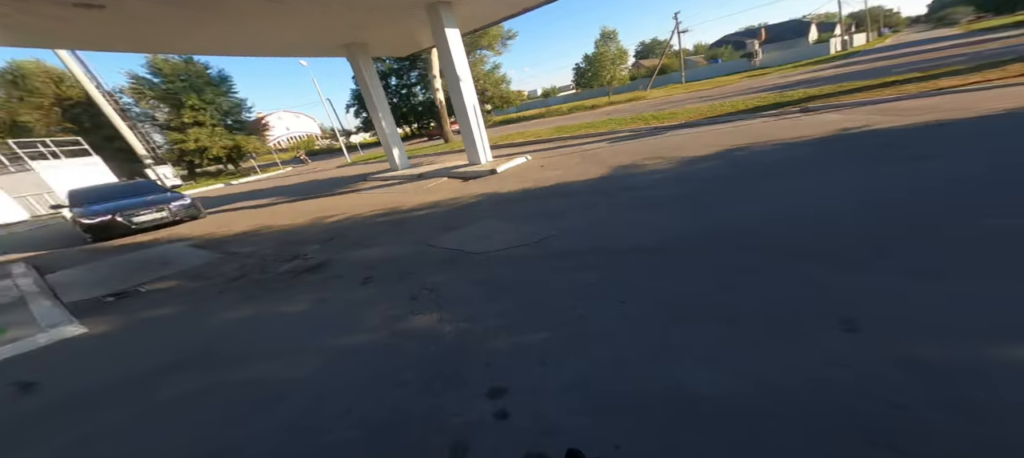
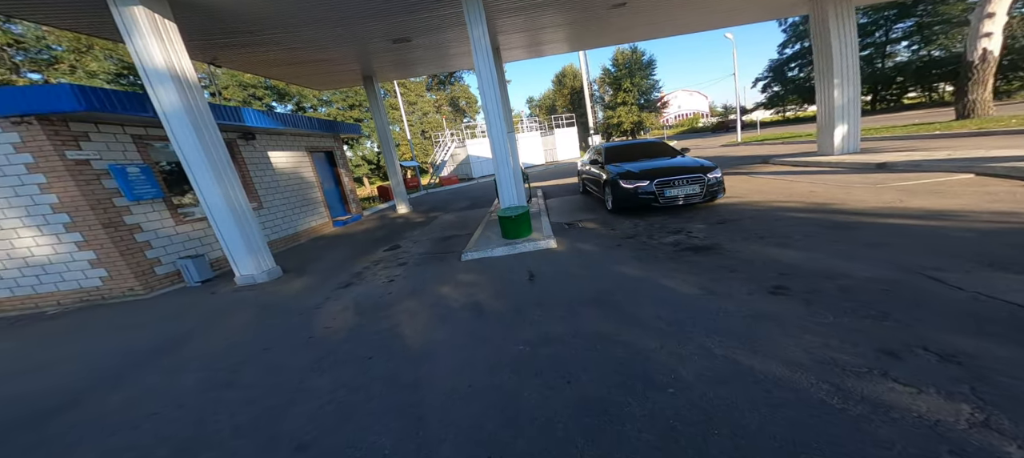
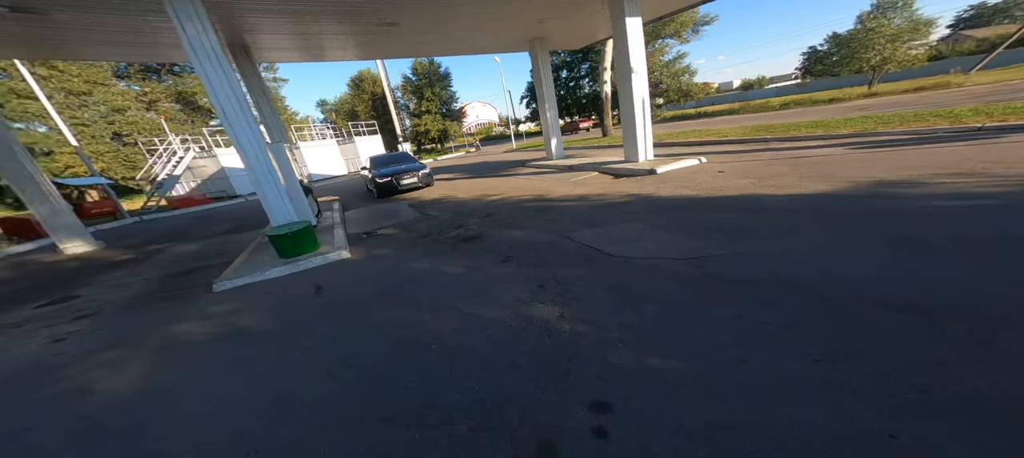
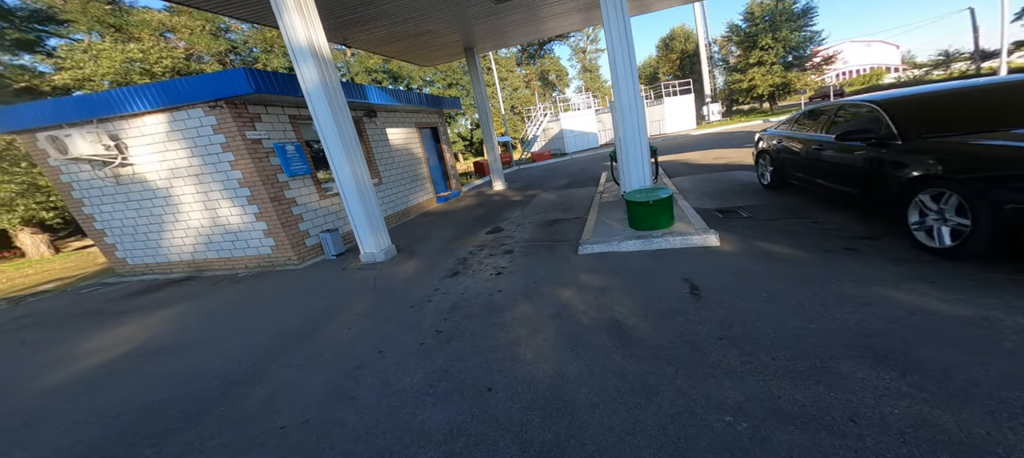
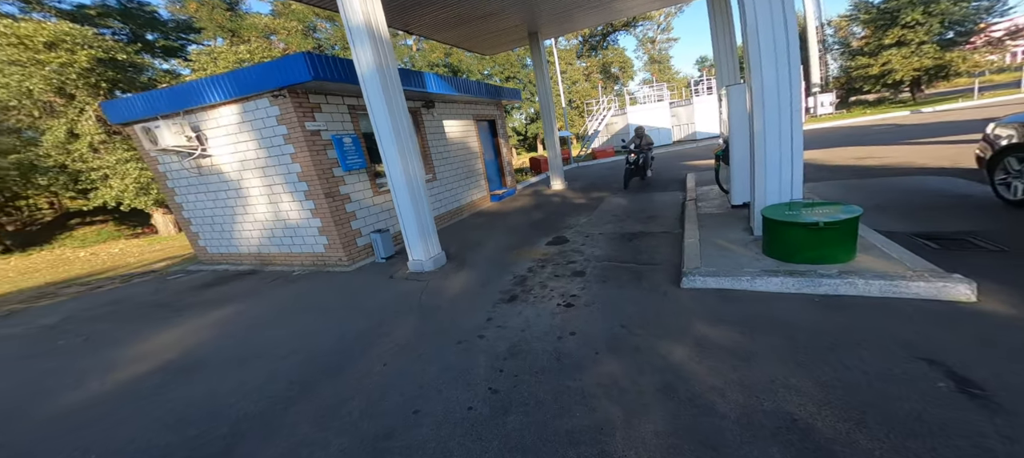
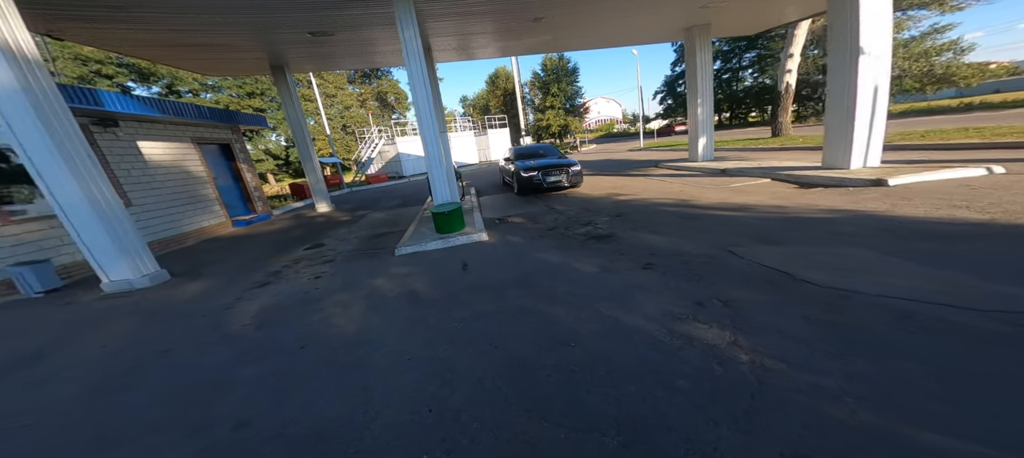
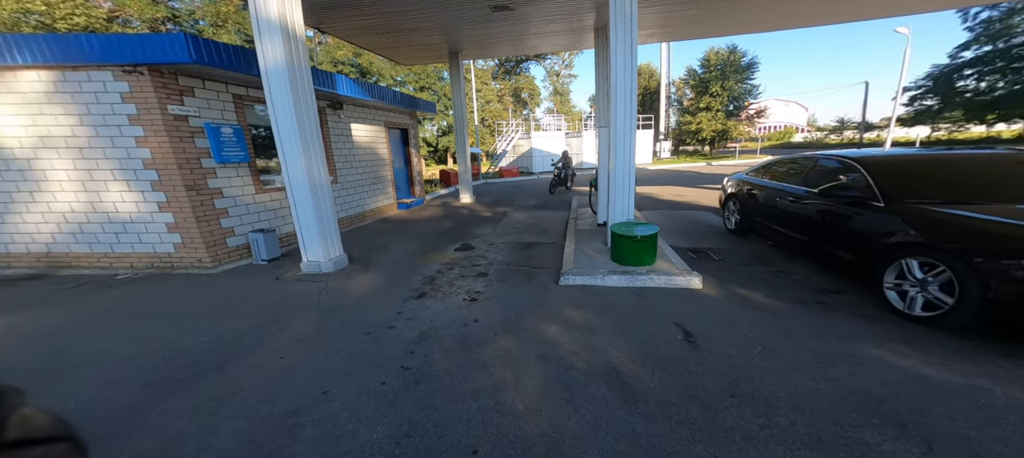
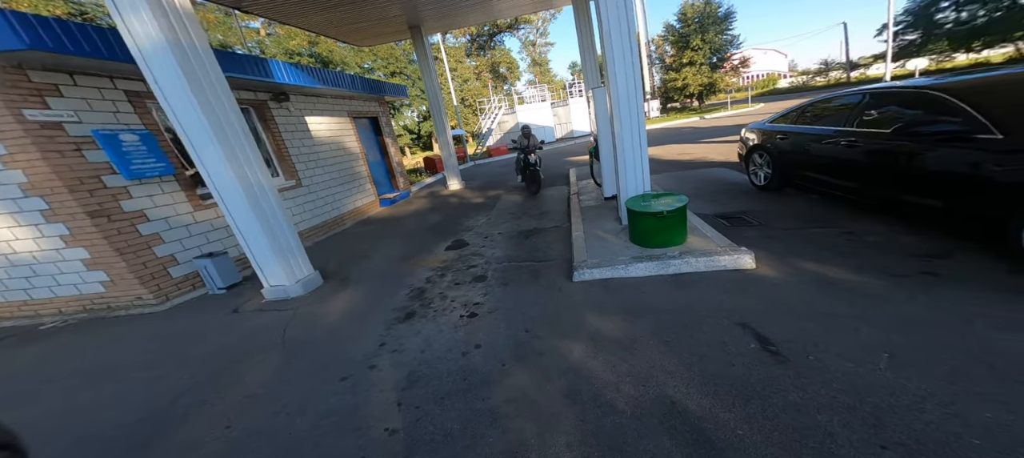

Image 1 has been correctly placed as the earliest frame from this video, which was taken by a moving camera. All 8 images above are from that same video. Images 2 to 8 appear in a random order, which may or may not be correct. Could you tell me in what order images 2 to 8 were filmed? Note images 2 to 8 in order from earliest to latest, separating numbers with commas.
3, 6, 2, 4, 7, 5, 8
